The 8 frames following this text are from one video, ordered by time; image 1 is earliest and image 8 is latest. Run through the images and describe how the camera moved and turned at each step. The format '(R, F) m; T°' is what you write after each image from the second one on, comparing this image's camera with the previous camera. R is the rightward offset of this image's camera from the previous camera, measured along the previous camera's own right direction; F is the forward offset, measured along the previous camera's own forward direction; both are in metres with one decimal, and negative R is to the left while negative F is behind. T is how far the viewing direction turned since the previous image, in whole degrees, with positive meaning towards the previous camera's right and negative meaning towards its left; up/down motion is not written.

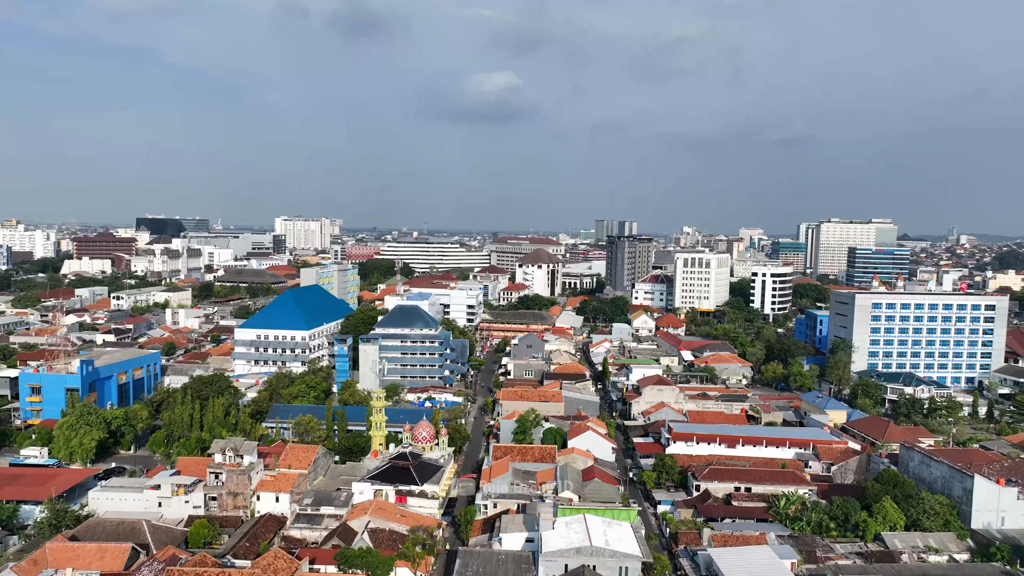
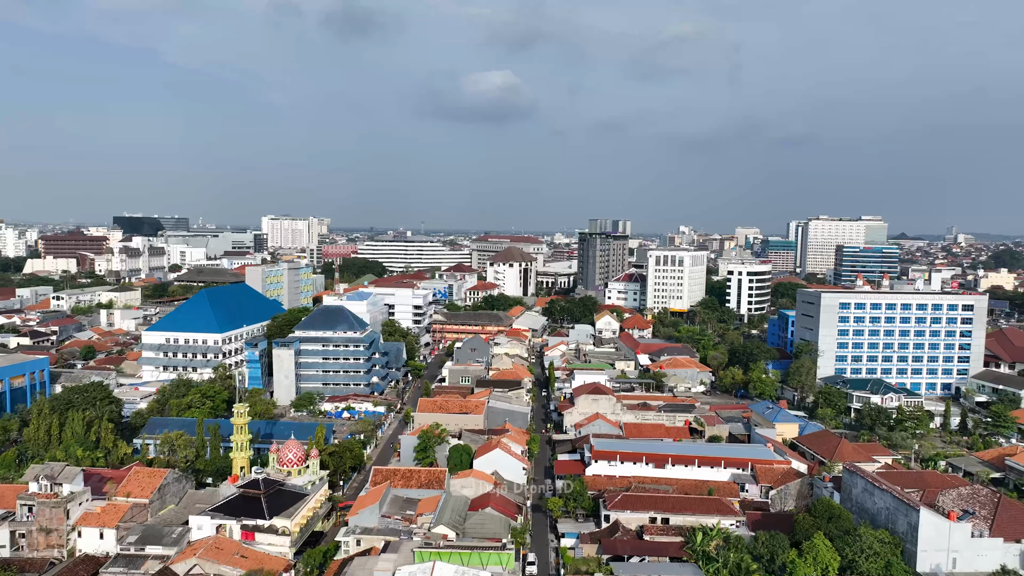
(+3.8, +3.1) m; 0°
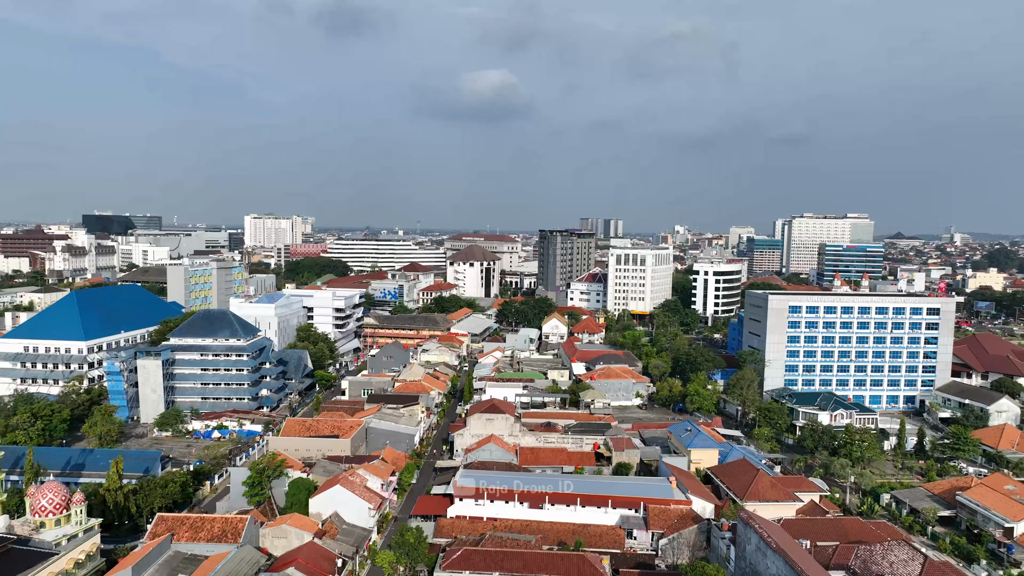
(+4.8, +3.9) m; 0°
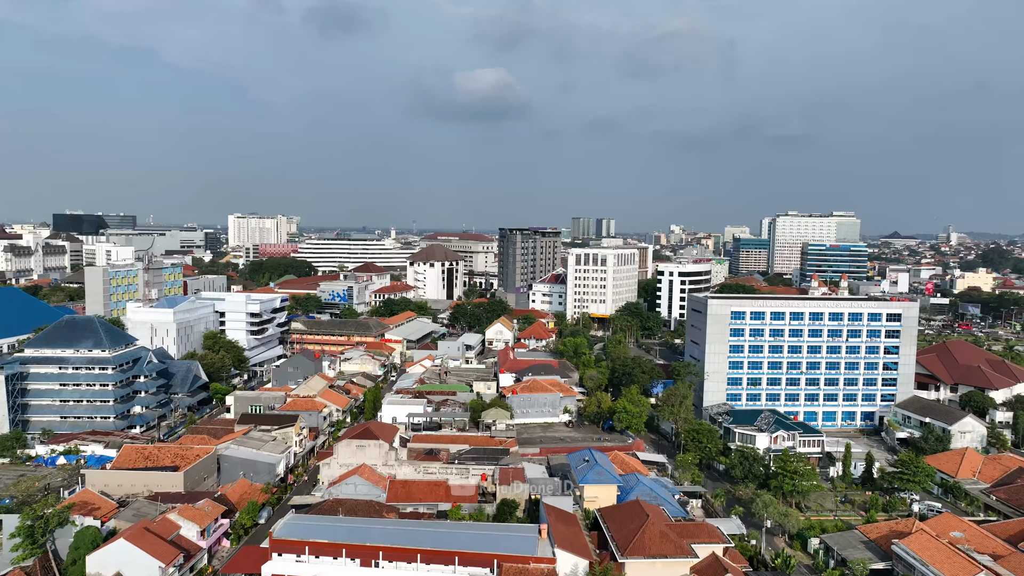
(+4.4, +3.5) m; 0°
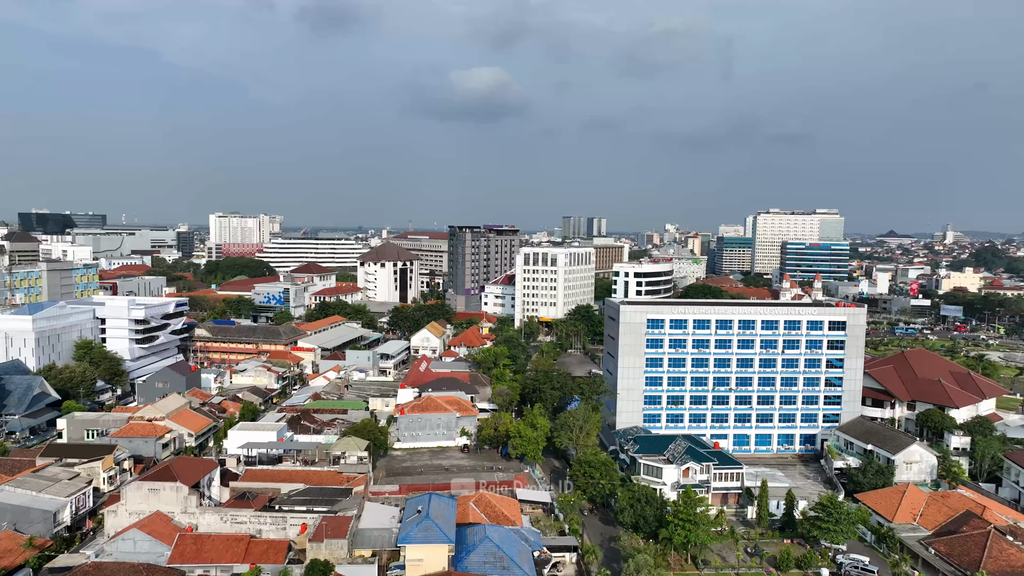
(+4.9, +4.0) m; 0°
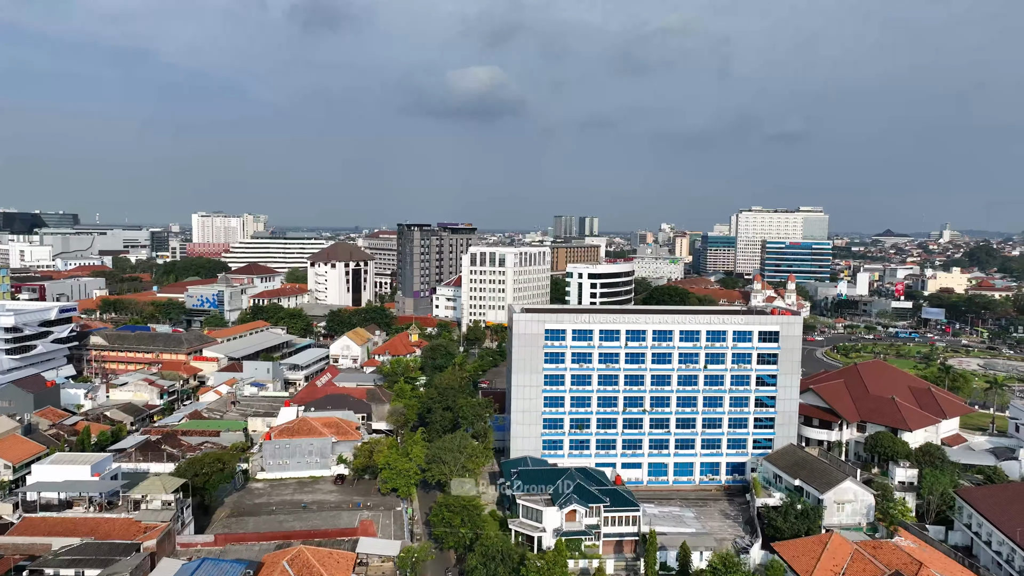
(+4.5, +3.6) m; 0°
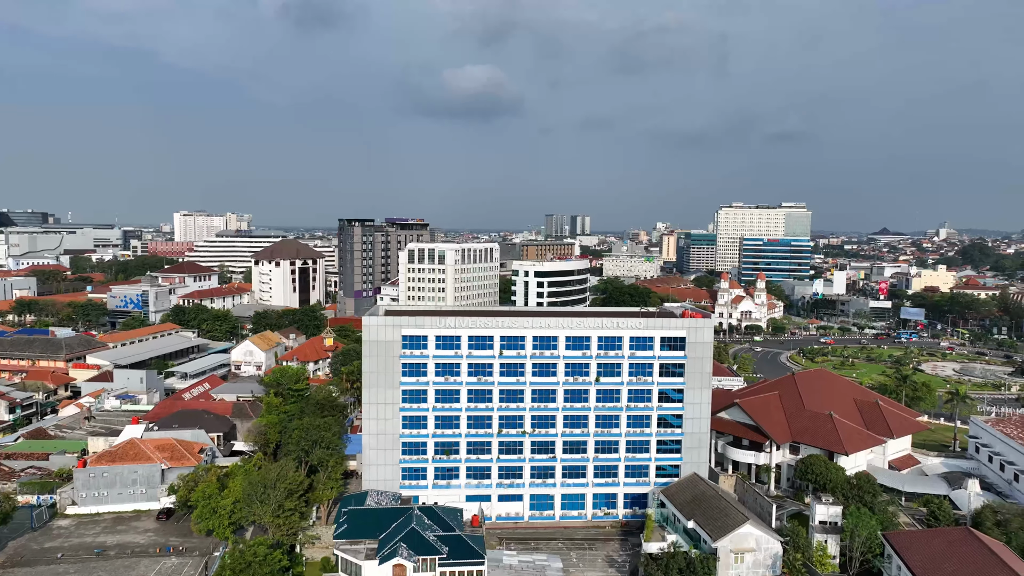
(+4.5, +3.6) m; 0°
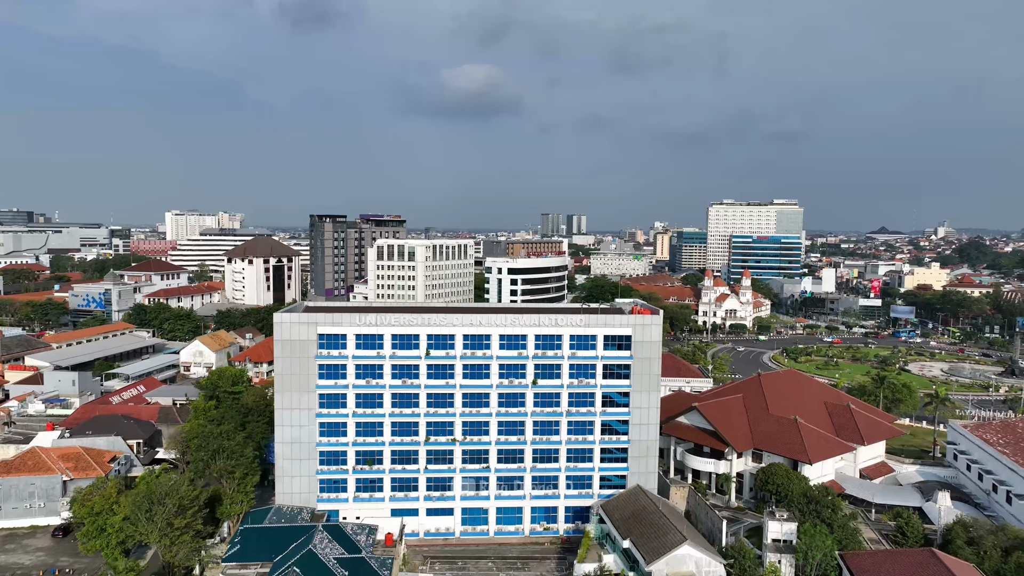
(+2.0, +1.6) m; 0°
